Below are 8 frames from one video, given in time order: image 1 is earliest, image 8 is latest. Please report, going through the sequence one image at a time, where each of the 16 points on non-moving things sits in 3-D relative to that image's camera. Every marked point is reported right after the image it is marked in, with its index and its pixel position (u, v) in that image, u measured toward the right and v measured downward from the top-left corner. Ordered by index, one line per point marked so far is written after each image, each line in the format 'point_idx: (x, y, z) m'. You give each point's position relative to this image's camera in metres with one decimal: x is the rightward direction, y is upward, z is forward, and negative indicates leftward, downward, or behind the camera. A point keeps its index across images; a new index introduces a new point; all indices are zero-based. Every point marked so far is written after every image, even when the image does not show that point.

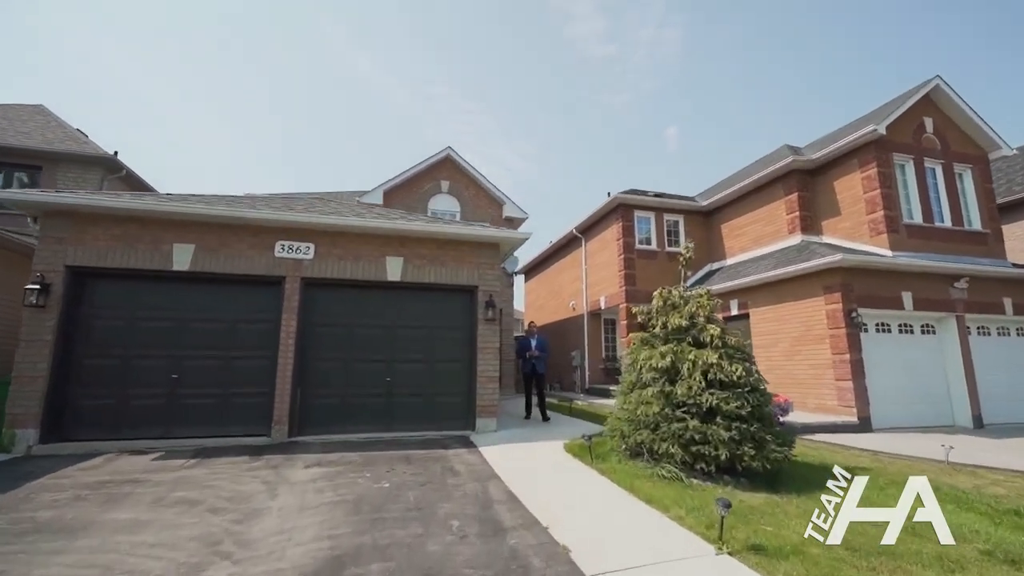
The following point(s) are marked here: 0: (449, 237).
0: (-1.0, +0.8, +7.6) m
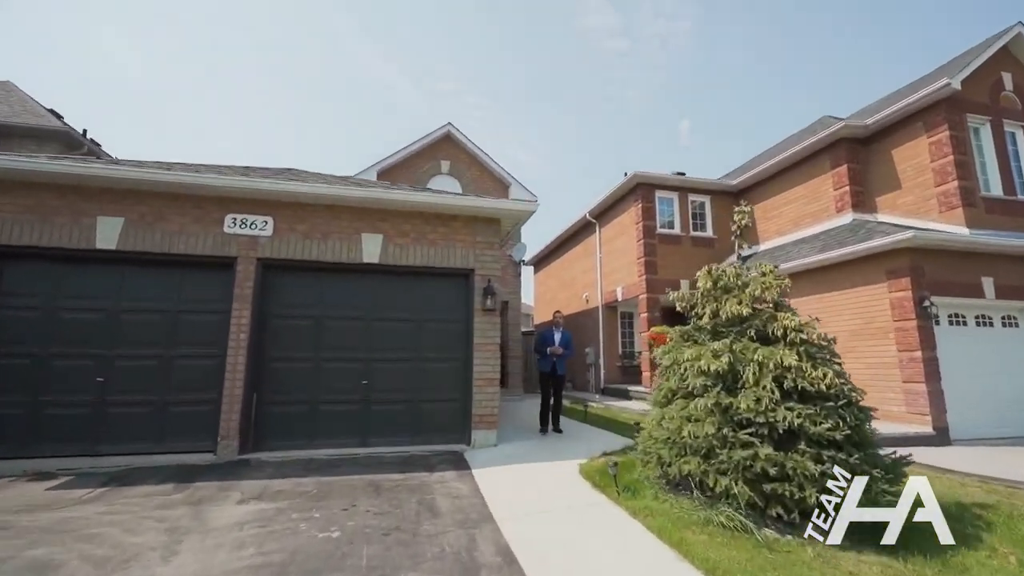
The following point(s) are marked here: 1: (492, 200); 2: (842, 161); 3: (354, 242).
0: (-1.0, +1.0, +6.3) m
1: (-0.3, +1.1, +6.2) m
2: (+6.9, +2.7, +9.8) m
3: (-2.1, +0.6, +6.1) m
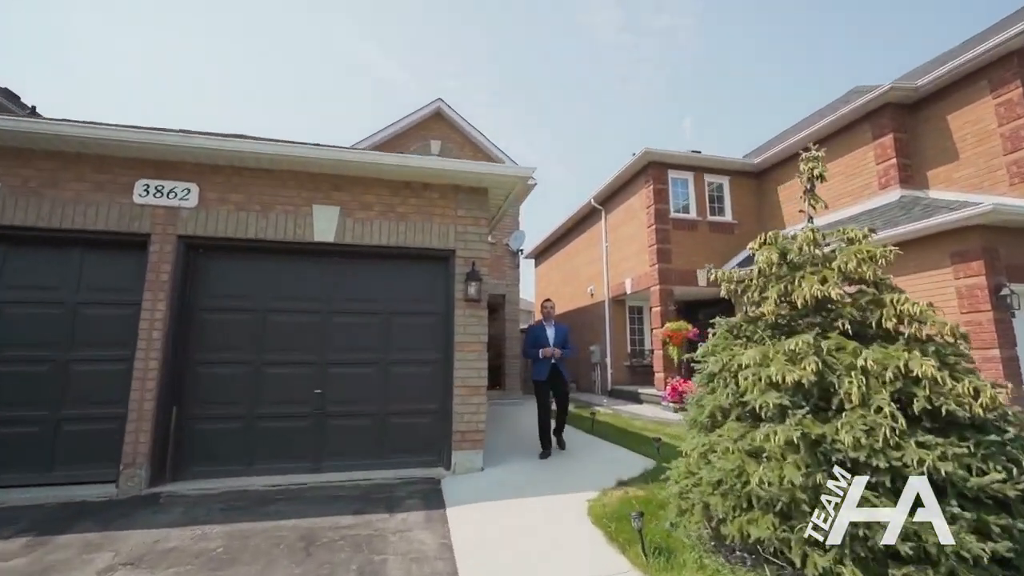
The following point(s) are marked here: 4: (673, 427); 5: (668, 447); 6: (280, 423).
0: (-1.1, +1.2, +5.1) m
1: (-0.4, +1.3, +4.9) m
2: (+6.8, +2.9, +8.5) m
3: (-2.2, +0.8, +4.9) m
4: (+2.6, -2.3, +7.6) m
5: (+2.0, -2.1, +6.0) m
6: (-2.3, -1.4, +4.8) m
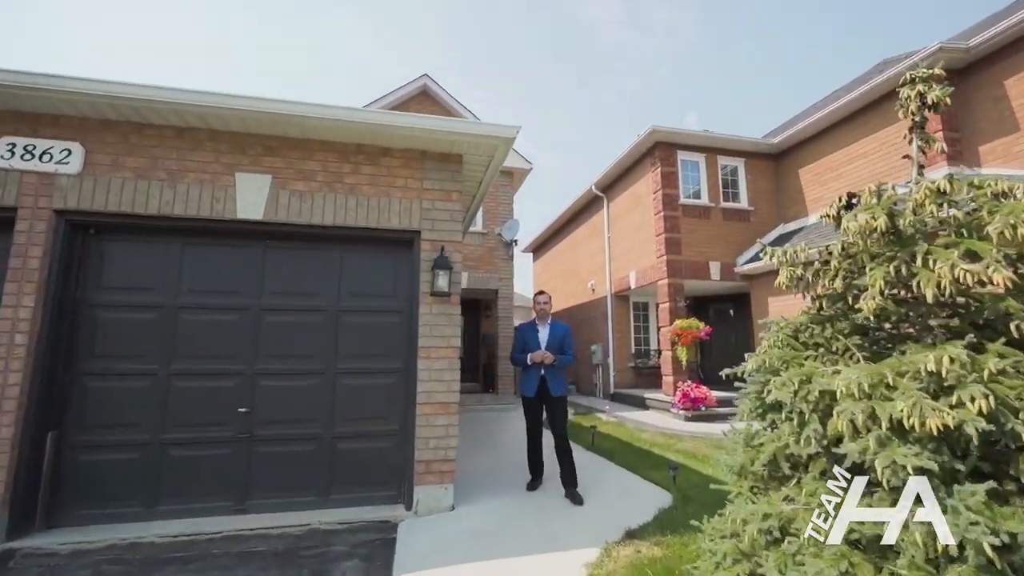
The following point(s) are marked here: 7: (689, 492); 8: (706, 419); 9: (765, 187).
0: (-1.3, +1.3, +4.0) m
1: (-0.6, +1.4, +3.9) m
2: (+6.6, +3.0, +7.5) m
3: (-2.4, +0.8, +3.8) m
4: (+2.4, -2.2, +6.6) m
5: (+1.8, -2.0, +4.9) m
6: (-2.5, -1.3, +3.7) m
7: (+1.6, -1.9, +4.3) m
8: (+3.5, -2.4, +8.6) m
9: (+5.7, +2.3, +10.6) m
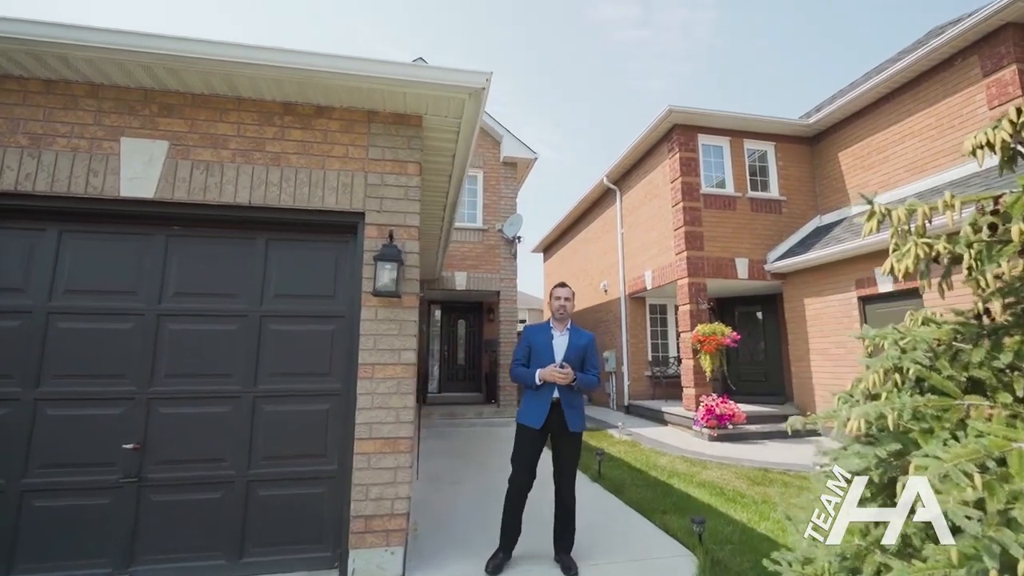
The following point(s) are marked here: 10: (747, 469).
0: (-1.5, +1.3, +3.1) m
1: (-0.8, +1.4, +2.9) m
2: (+6.5, +3.0, +6.3) m
3: (-2.6, +0.8, +2.9) m
4: (+2.3, -2.2, +5.5) m
5: (+1.7, -1.9, +3.9) m
6: (-2.7, -1.3, +2.9) m
7: (+1.4, -1.8, +3.3) m
8: (+3.5, -2.4, +7.5) m
9: (+5.7, +2.3, +9.4) m
10: (+2.9, -2.2, +5.7) m
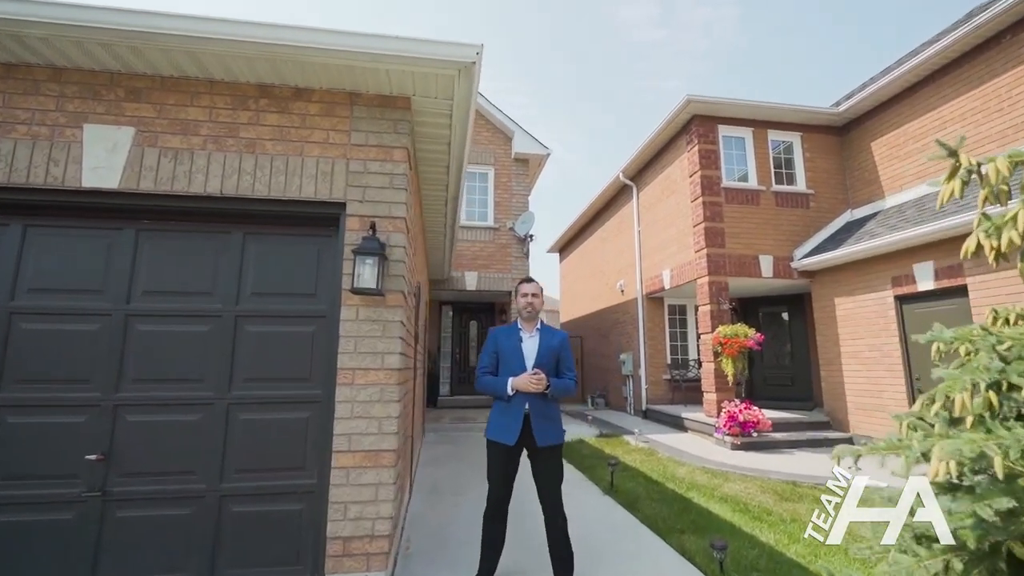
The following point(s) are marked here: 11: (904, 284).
0: (-1.5, +1.3, +2.9) m
1: (-0.8, +1.4, +2.6) m
2: (+6.6, +3.0, +5.7) m
3: (-2.6, +0.8, +2.7) m
4: (+2.4, -2.2, +5.1) m
5: (+1.7, -1.9, +3.5) m
6: (-2.8, -1.3, +2.7) m
7: (+1.4, -1.8, +2.9) m
8: (+3.6, -2.4, +7.0) m
9: (+5.9, +2.3, +8.8) m
10: (+2.9, -2.2, +5.3) m
11: (+5.5, +0.1, +6.6) m
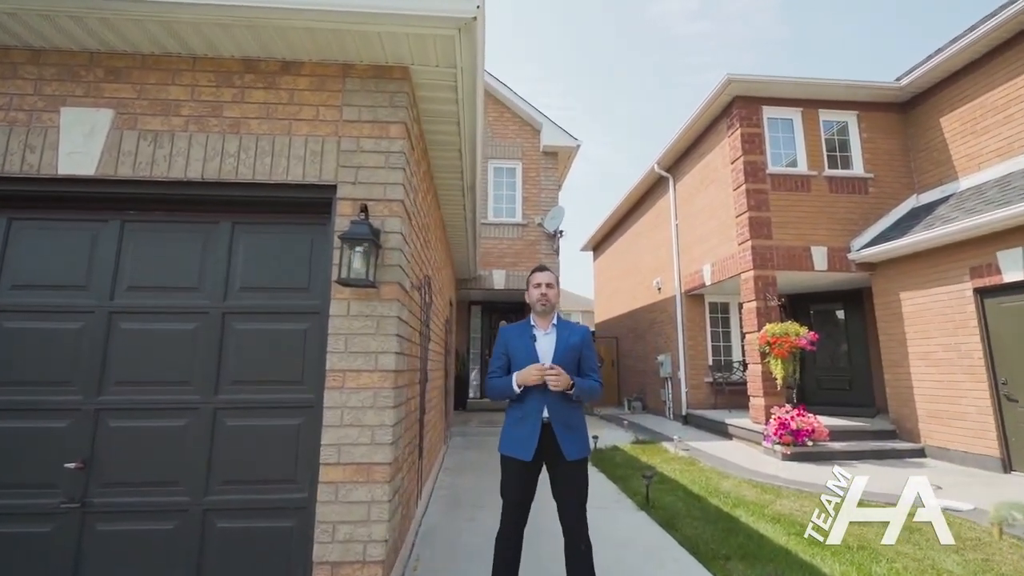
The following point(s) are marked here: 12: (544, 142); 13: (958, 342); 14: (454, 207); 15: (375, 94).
0: (-1.5, +1.3, +2.6) m
1: (-0.8, +1.5, +2.3) m
2: (+6.8, +3.2, +4.8) m
3: (-2.6, +0.9, +2.6) m
4: (+2.7, -2.1, +4.5) m
5: (+1.8, -1.9, +3.0) m
6: (-2.7, -1.3, +2.5) m
7: (+1.5, -1.8, +2.4) m
8: (+4.0, -2.3, +6.3) m
9: (+6.4, +2.4, +8.0) m
10: (+3.2, -2.1, +4.7) m
11: (+5.9, +0.2, +5.8) m
12: (+0.7, +3.1, +10.1) m
13: (+5.9, -0.7, +6.2) m
14: (-0.6, +0.9, +5.0) m
15: (-0.8, +1.1, +2.7) m
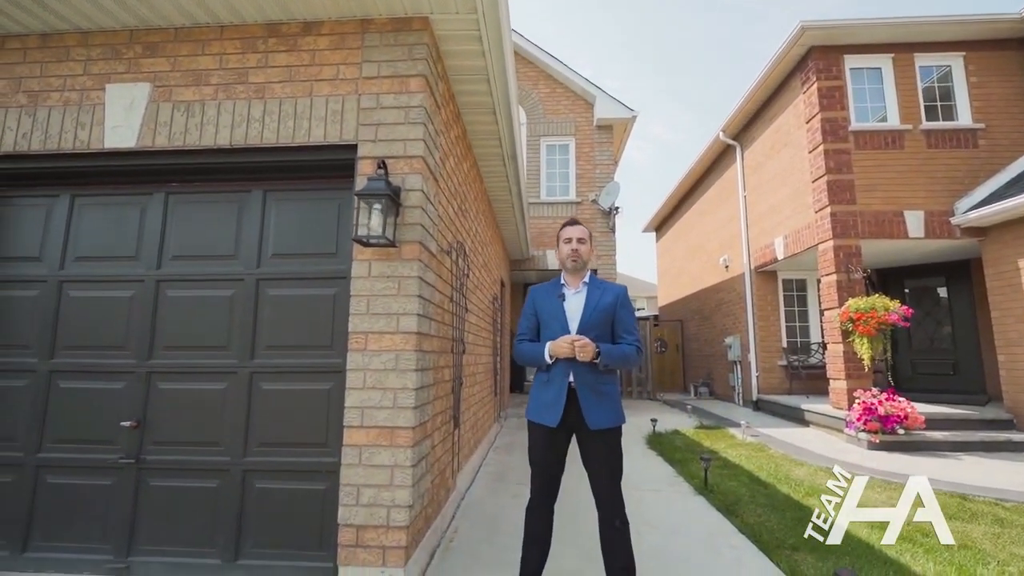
0: (-1.4, +1.5, +2.6) m
1: (-0.7, +1.7, +2.2) m
2: (+7.2, +3.5, +3.6) m
3: (-2.4, +1.0, +2.7) m
4: (+3.1, -1.8, +4.0) m
5: (+2.0, -1.6, +2.6) m
6: (-2.5, -1.1, +2.7) m
7: (+1.6, -1.5, +2.0) m
8: (+4.7, -1.9, +5.6) m
9: (+7.2, +2.9, +6.8) m
10: (+3.6, -1.8, +4.1) m
11: (+6.4, +0.6, +4.8) m
12: (+1.8, +3.5, +9.7) m
13: (+6.4, -0.3, +5.2) m
14: (-0.2, +1.1, +4.9) m
15: (-0.6, +1.3, +2.6) m
